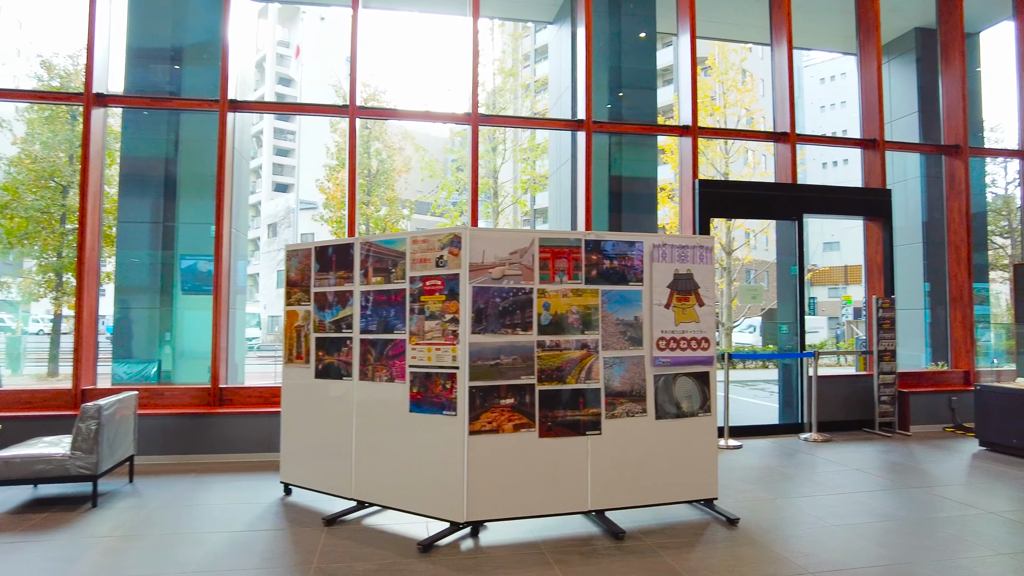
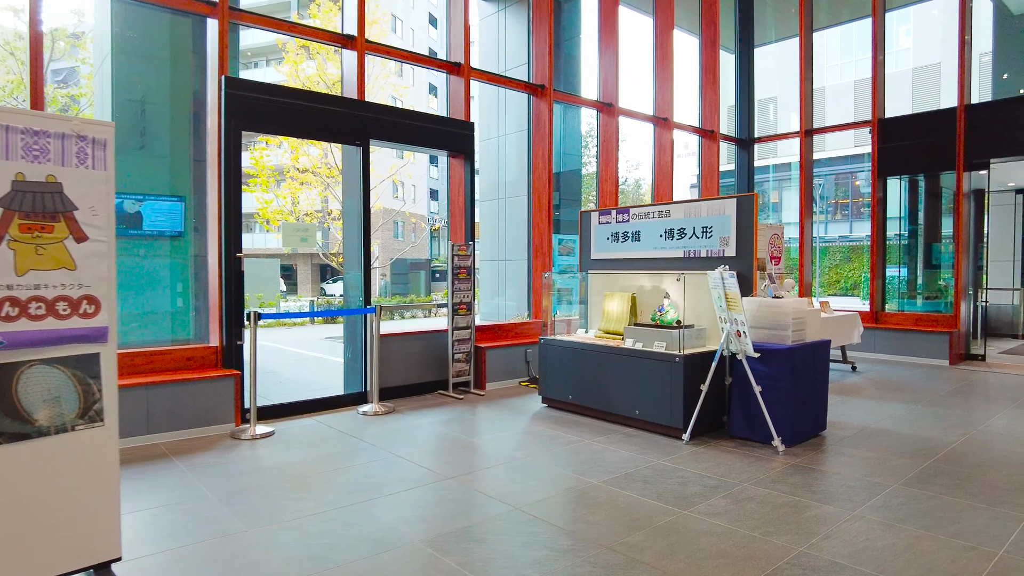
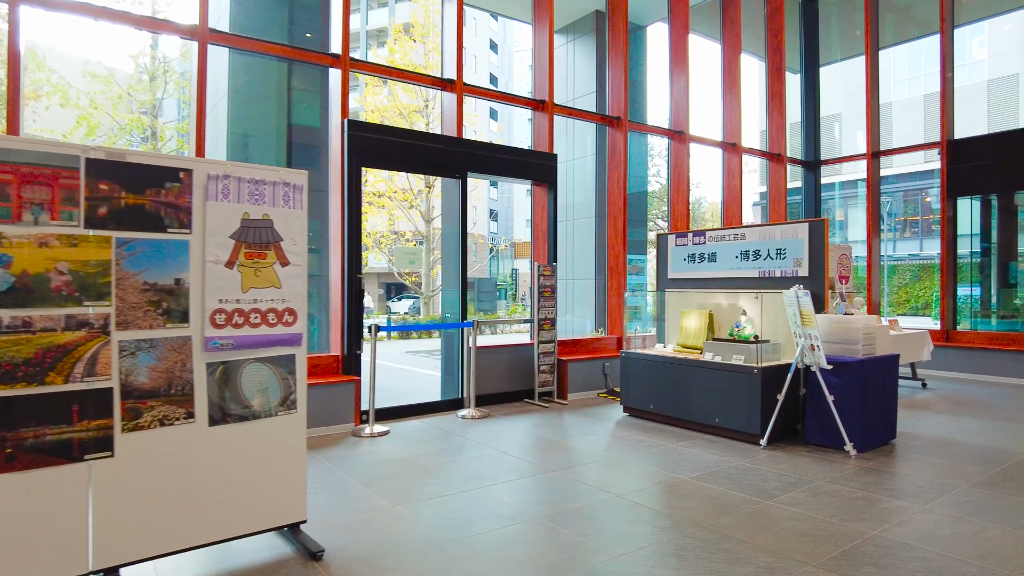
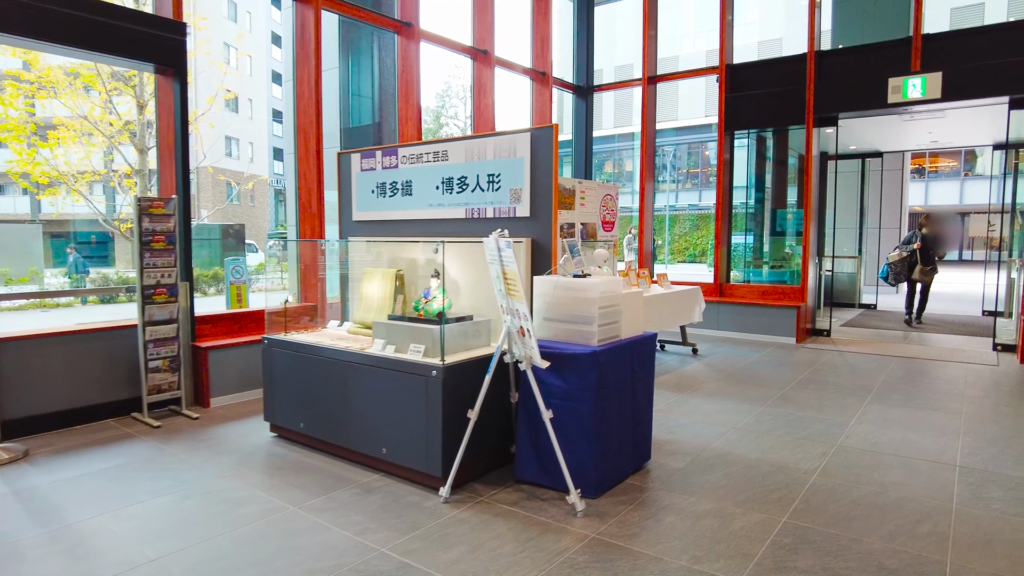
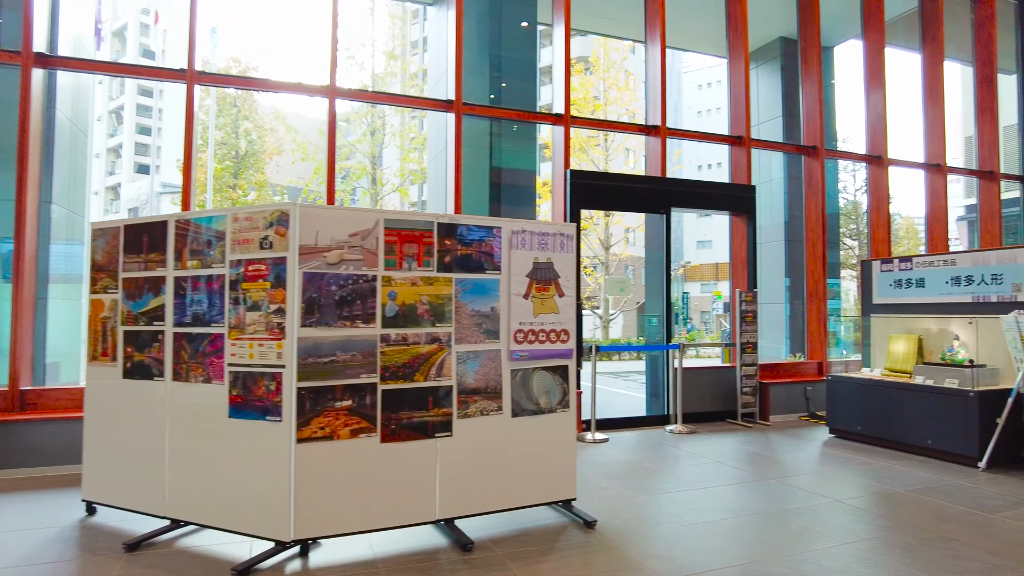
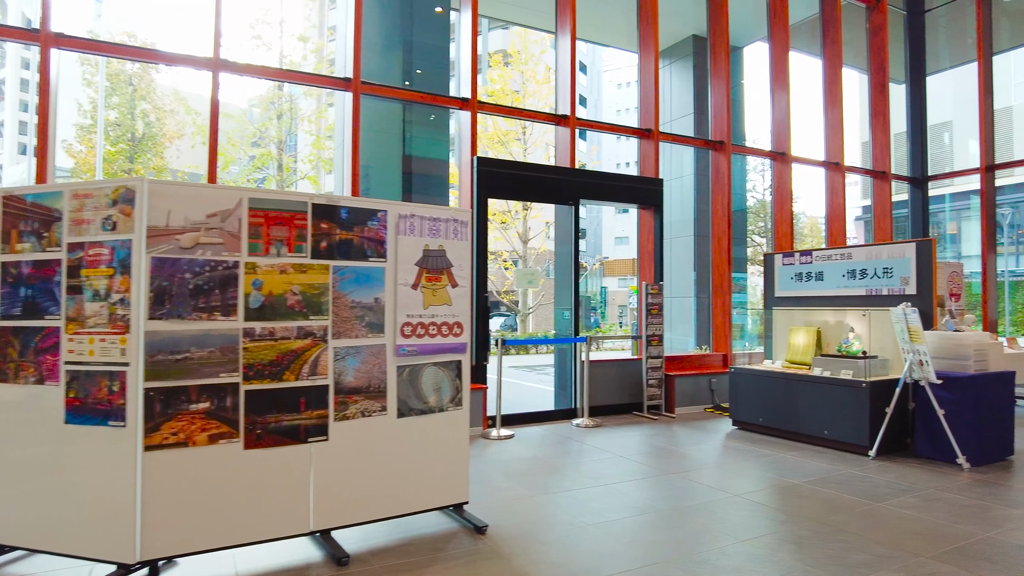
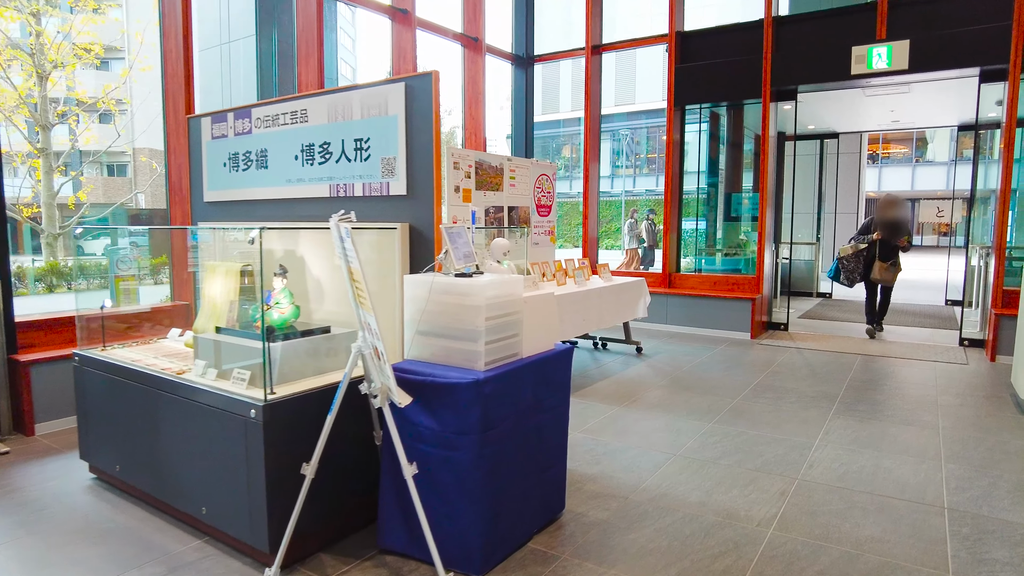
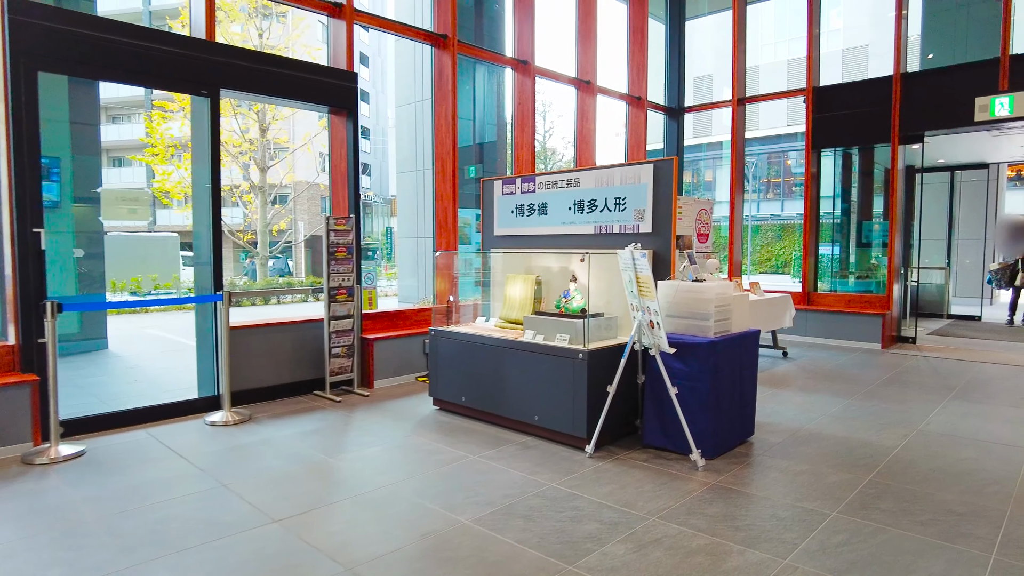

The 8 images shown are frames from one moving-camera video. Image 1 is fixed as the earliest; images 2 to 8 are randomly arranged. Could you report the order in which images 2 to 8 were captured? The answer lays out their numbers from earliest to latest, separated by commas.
5, 6, 3, 2, 8, 4, 7
